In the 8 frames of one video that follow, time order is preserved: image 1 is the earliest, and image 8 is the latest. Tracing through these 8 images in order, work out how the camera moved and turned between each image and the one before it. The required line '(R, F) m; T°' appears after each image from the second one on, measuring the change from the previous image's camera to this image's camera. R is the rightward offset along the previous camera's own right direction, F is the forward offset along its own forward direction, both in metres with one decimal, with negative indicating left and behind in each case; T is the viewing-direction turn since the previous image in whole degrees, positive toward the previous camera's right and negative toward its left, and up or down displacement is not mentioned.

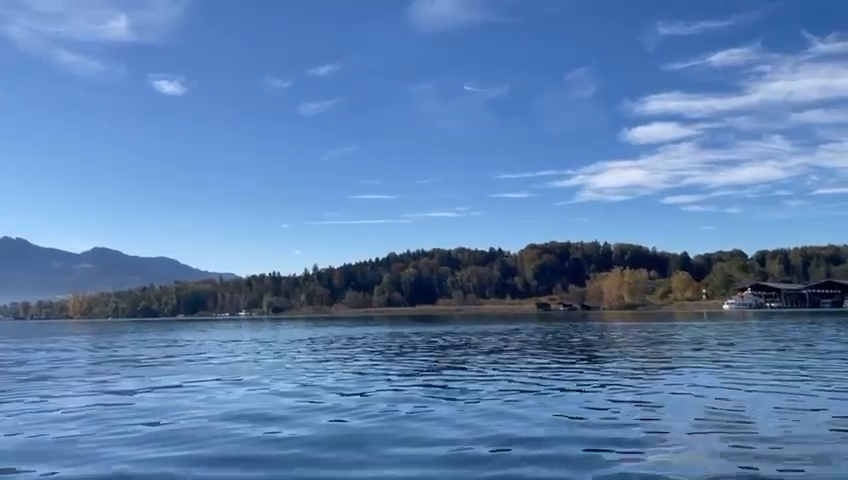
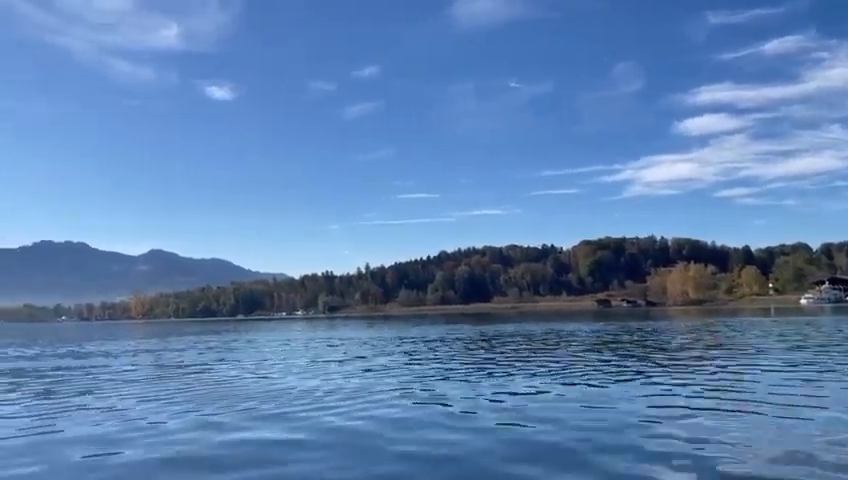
(-2.2, +2.4) m; -4°
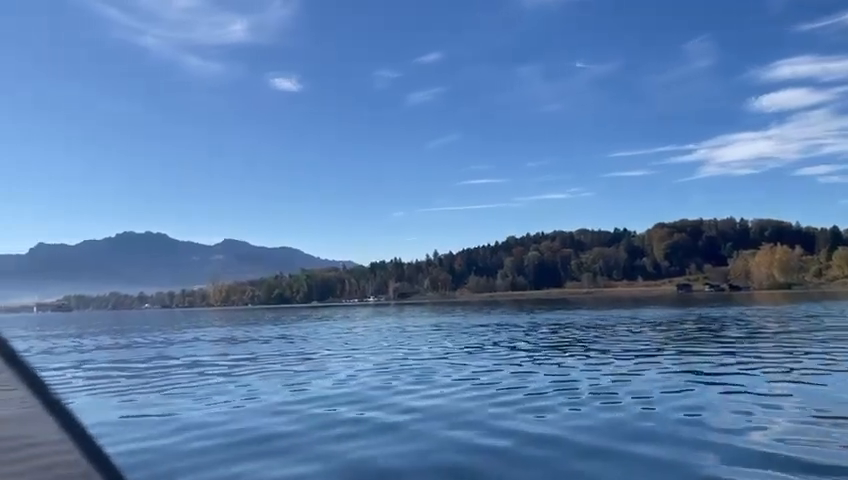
(-1.2, +1.7) m; -5°
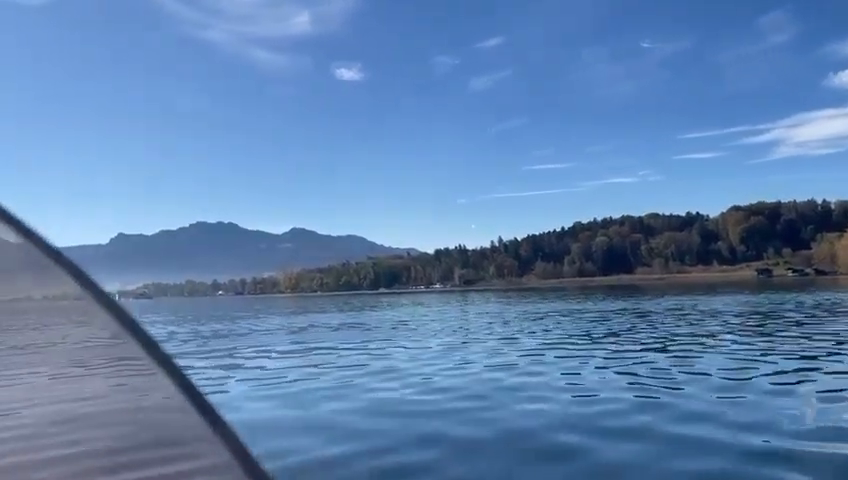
(-0.7, +0.9) m; -5°
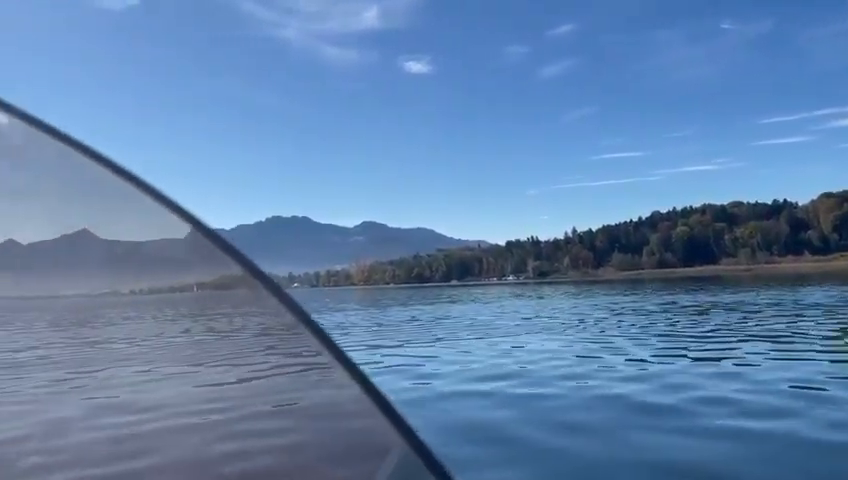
(-0.9, +2.0) m; -6°
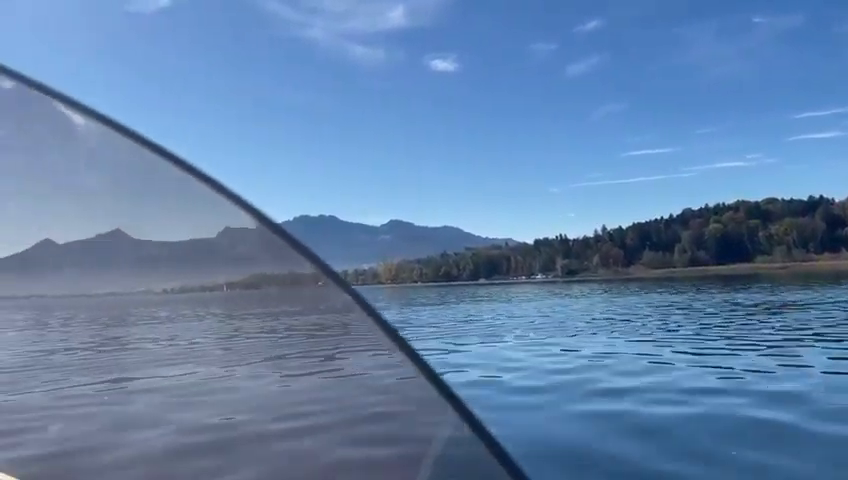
(-0.2, +1.0) m; -2°
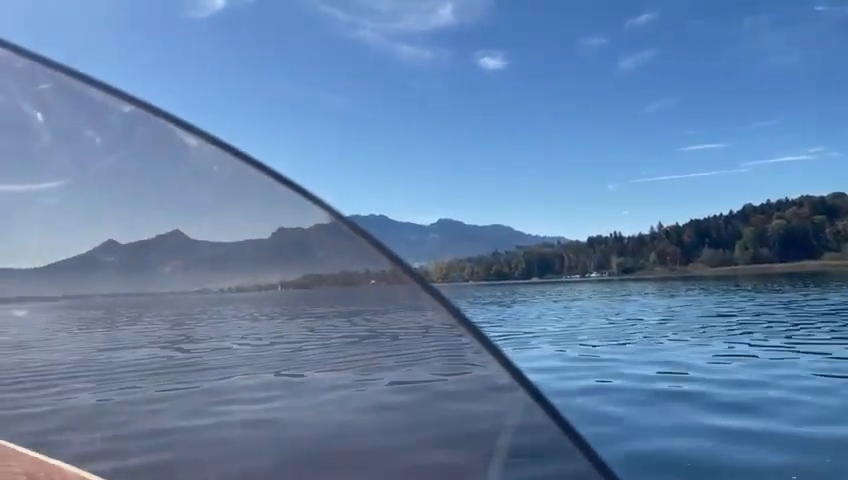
(-0.4, +1.2) m; -4°
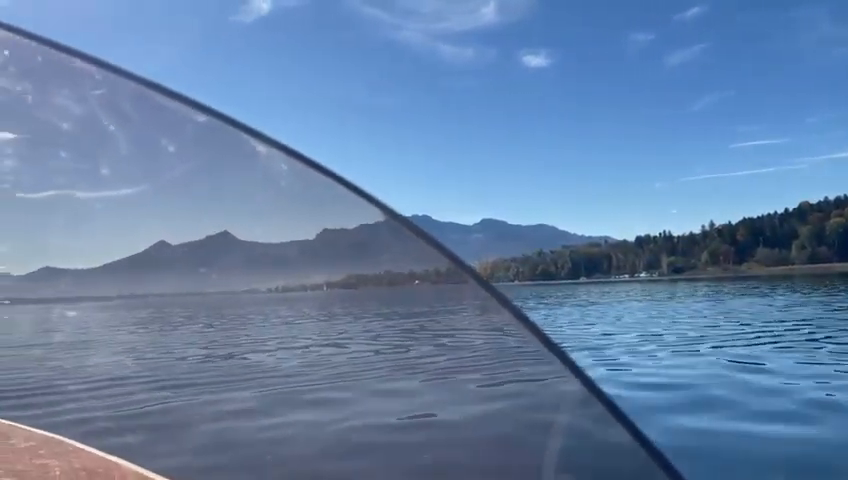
(-0.2, +0.9) m; -4°
